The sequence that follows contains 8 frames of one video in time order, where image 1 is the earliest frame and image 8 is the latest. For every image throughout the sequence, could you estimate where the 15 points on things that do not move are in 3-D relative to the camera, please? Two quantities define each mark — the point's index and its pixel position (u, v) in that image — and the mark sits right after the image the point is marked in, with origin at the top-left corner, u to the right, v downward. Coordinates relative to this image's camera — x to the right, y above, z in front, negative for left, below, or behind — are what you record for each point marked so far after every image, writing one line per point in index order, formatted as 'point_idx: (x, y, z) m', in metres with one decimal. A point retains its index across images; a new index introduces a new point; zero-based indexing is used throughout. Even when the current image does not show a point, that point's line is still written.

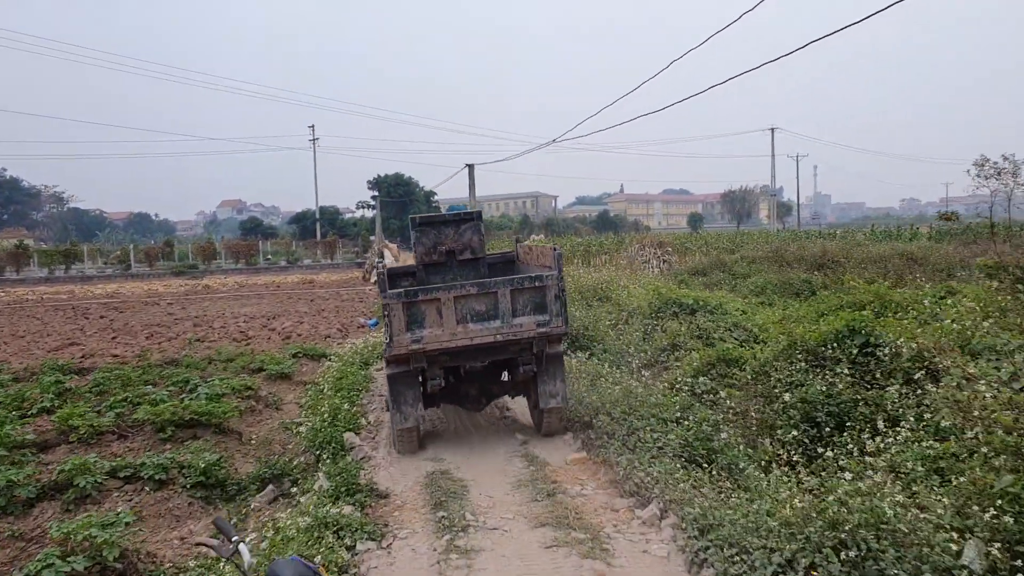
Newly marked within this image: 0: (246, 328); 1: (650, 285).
0: (-6.3, -1.0, +16.8) m
1: (+3.2, +0.1, +16.4) m
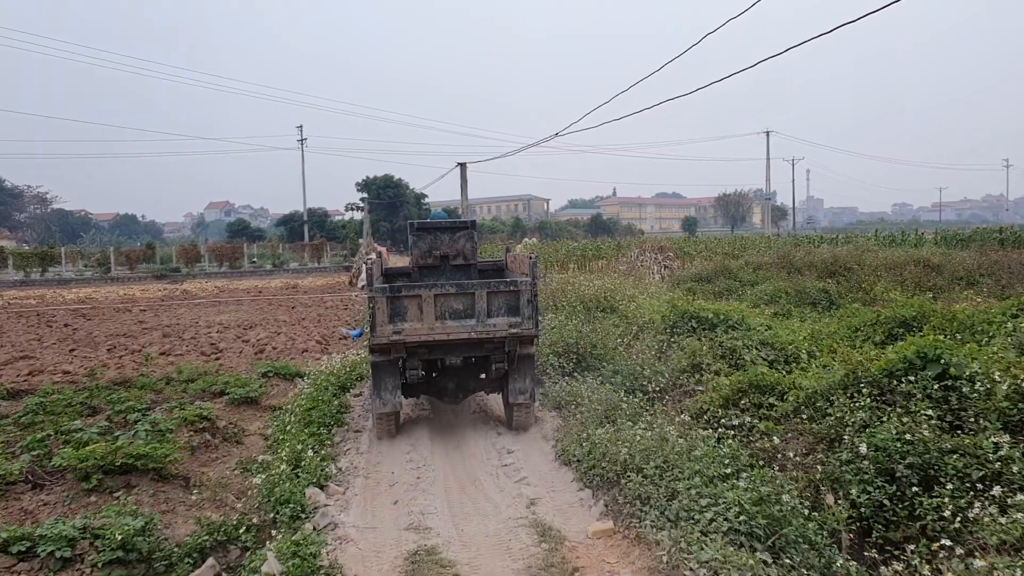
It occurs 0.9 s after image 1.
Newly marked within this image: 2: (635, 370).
0: (-6.4, -1.2, +15.5) m
1: (+3.1, -0.1, +15.2) m
2: (+1.6, -1.2, +9.0) m
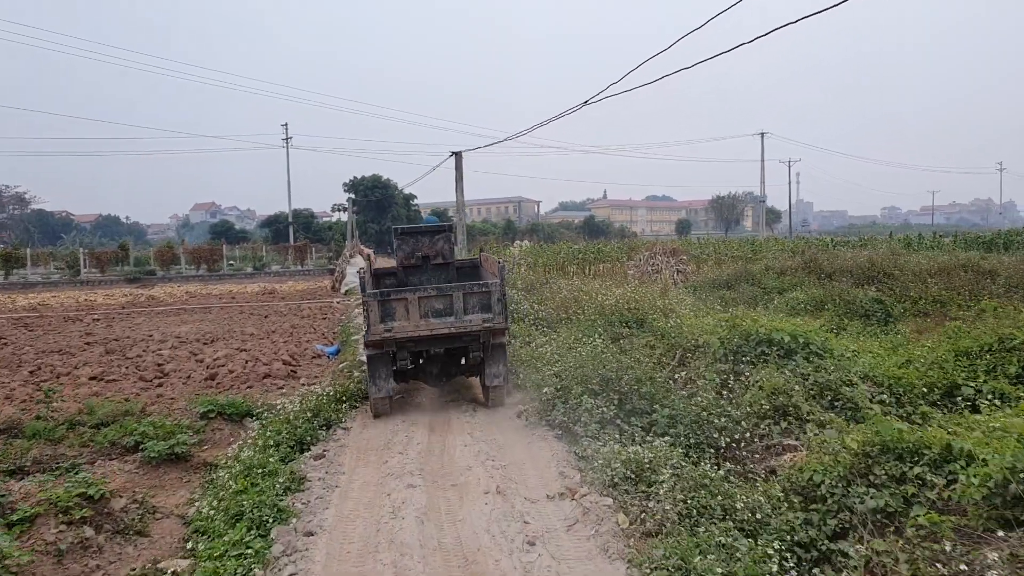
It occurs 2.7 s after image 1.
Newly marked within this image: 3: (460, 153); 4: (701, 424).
0: (-6.3, -1.3, +13.0) m
1: (+3.2, -0.3, +12.8) m
2: (+1.8, -1.3, +6.6) m
3: (-1.2, +3.2, +16.6) m
4: (+1.8, -1.3, +6.6) m
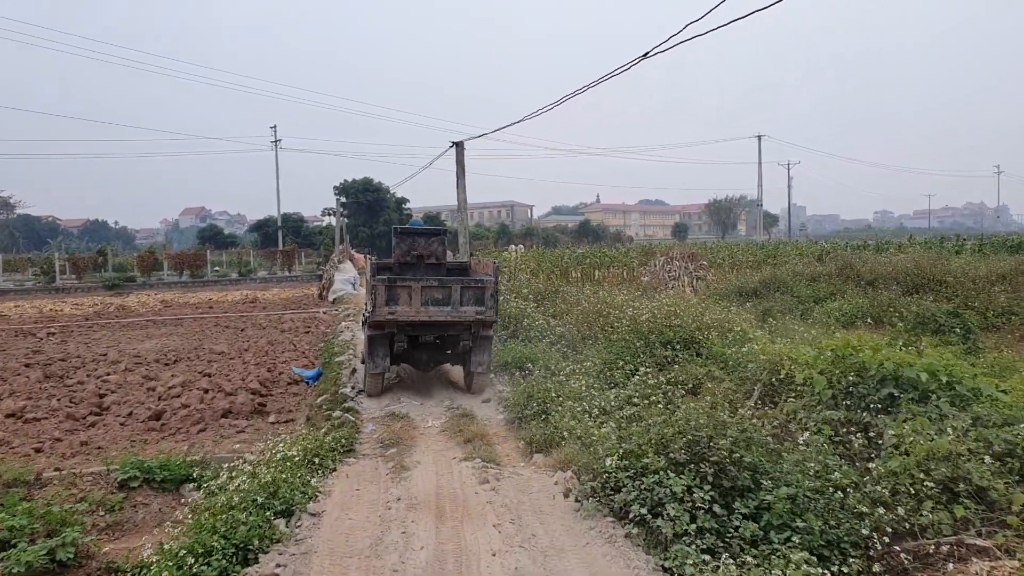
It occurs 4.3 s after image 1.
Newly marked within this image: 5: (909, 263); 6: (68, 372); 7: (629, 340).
0: (-6.1, -1.5, +10.8) m
1: (+3.4, -0.5, +10.7) m
2: (+2.1, -1.5, +4.5) m
3: (-1.0, +3.0, +14.5) m
4: (+2.1, -1.4, +4.5) m
5: (+11.2, +0.7, +19.9) m
6: (-7.9, -1.5, +12.6) m
7: (+1.7, -0.8, +10.1) m
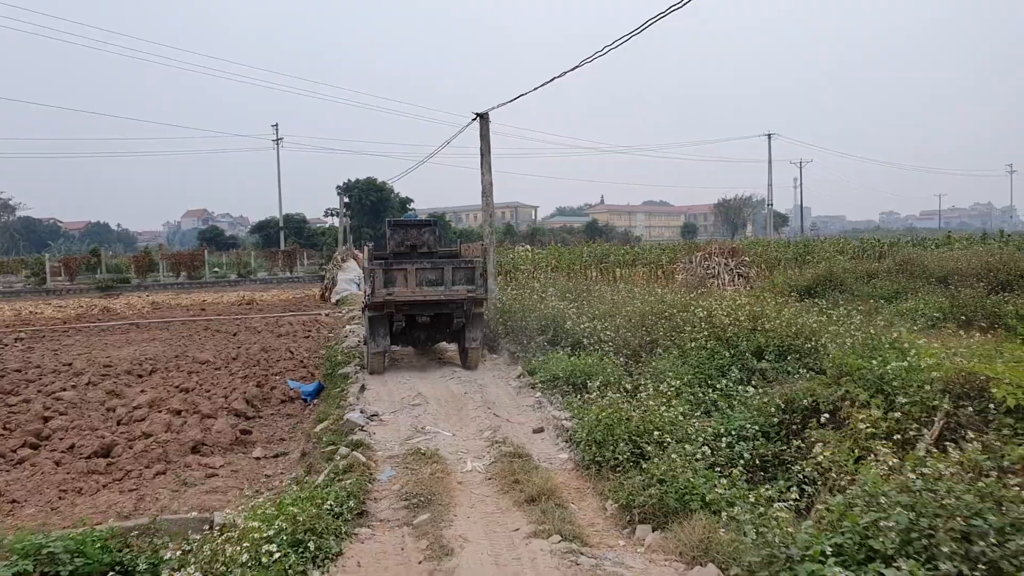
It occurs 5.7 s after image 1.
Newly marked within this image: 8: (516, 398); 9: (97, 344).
0: (-5.5, -1.5, +8.7) m
1: (+4.0, -0.4, +8.6) m
2: (+2.6, -1.4, +2.4) m
3: (-0.4, +3.0, +12.4) m
4: (+2.6, -1.3, +2.3) m
5: (+11.8, +0.8, +17.8) m
6: (-7.3, -1.4, +10.6) m
7: (+2.3, -0.7, +8.0) m
8: (+0.1, -1.2, +7.6) m
9: (-8.9, -1.2, +15.2) m
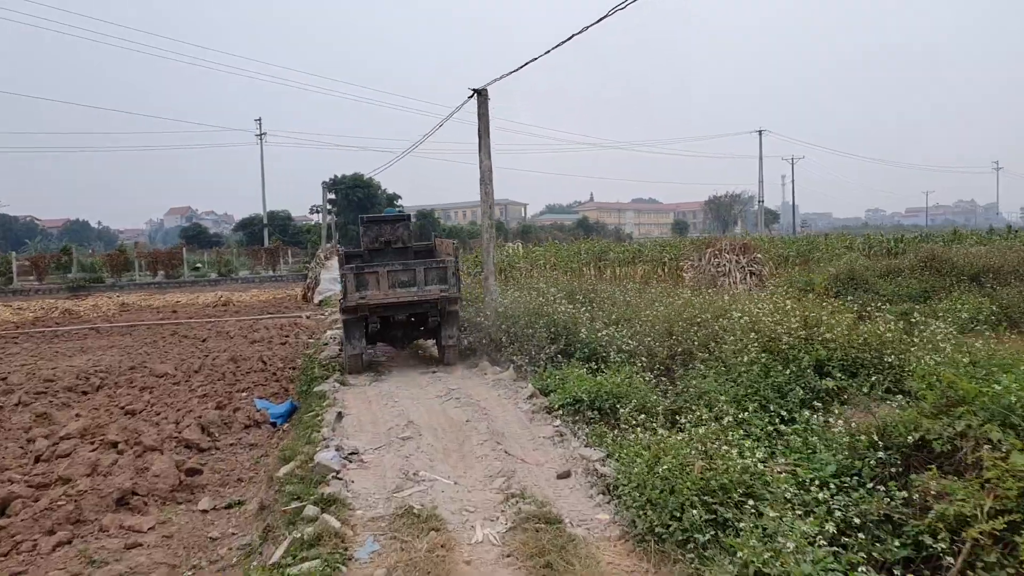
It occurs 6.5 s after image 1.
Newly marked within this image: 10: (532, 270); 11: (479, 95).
0: (-5.4, -1.5, +7.2) m
1: (+4.0, -0.5, +7.2) m
2: (+2.8, -1.4, +1.0) m
3: (-0.4, +3.0, +11.0) m
4: (+2.8, -1.4, +1.0) m
5: (+11.7, +0.8, +16.6) m
6: (-7.2, -1.5, +9.0) m
7: (+2.4, -0.7, +6.6) m
8: (+0.2, -1.2, +6.2) m
9: (-8.9, -1.2, +13.6) m
10: (+0.5, +0.5, +19.2) m
11: (-0.5, +3.0, +10.9) m
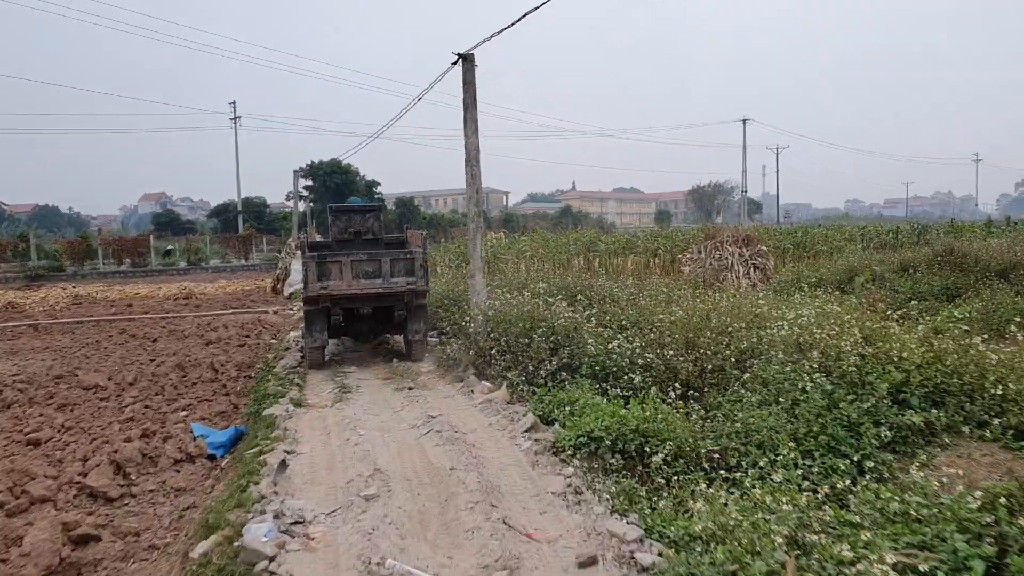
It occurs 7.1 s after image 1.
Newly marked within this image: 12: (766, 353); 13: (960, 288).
0: (-5.5, -1.5, +5.6) m
1: (+4.0, -0.5, +5.9) m
2: (+2.9, -1.6, -0.4) m
3: (-0.5, +3.0, +9.4) m
4: (+2.9, -1.5, -0.4) m
5: (+11.4, +0.9, +15.4) m
6: (-7.3, -1.5, +7.4) m
7: (+2.3, -0.8, +5.3) m
8: (+0.2, -1.3, +4.7) m
9: (-9.1, -1.1, +11.9) m
10: (+0.2, +0.6, +17.8) m
11: (-0.6, +3.0, +9.4) m
12: (+2.2, -0.6, +6.5) m
13: (+8.4, 0.0, +13.3) m
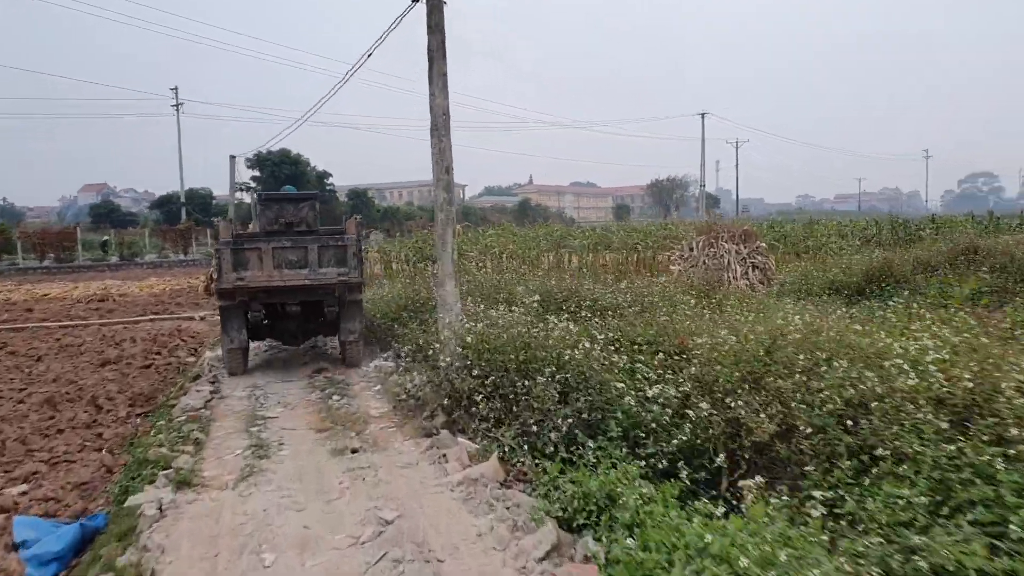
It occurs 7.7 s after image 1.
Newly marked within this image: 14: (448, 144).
0: (-5.4, -1.7, +3.0) m
1: (+4.0, -0.7, +3.9) m
2: (+3.3, -1.8, -2.4) m
3: (-0.7, +2.9, +7.1) m
4: (+3.3, -1.7, -2.5) m
5: (+10.8, +0.8, +13.8) m
6: (-7.4, -1.6, +4.7) m
7: (+2.4, -0.9, +3.1) m
8: (+0.2, -1.4, +2.5) m
9: (-9.4, -1.3, +9.1) m
10: (-0.5, +0.6, +15.5) m
11: (-0.8, +2.9, +7.0) m
12: (+2.2, -0.7, +4.3) m
13: (+8.0, -0.1, +11.5) m
14: (-0.7, +1.5, +7.3) m
